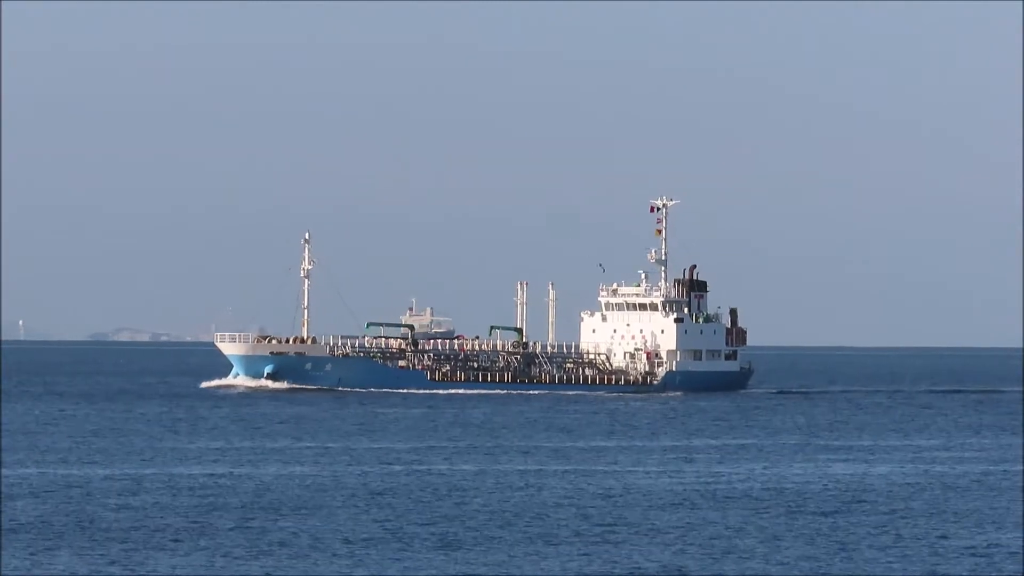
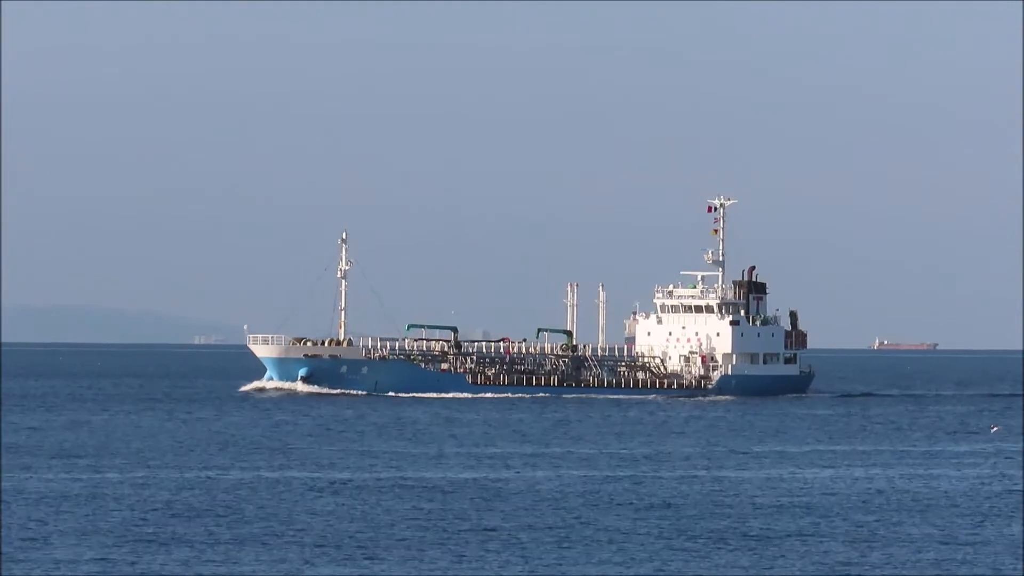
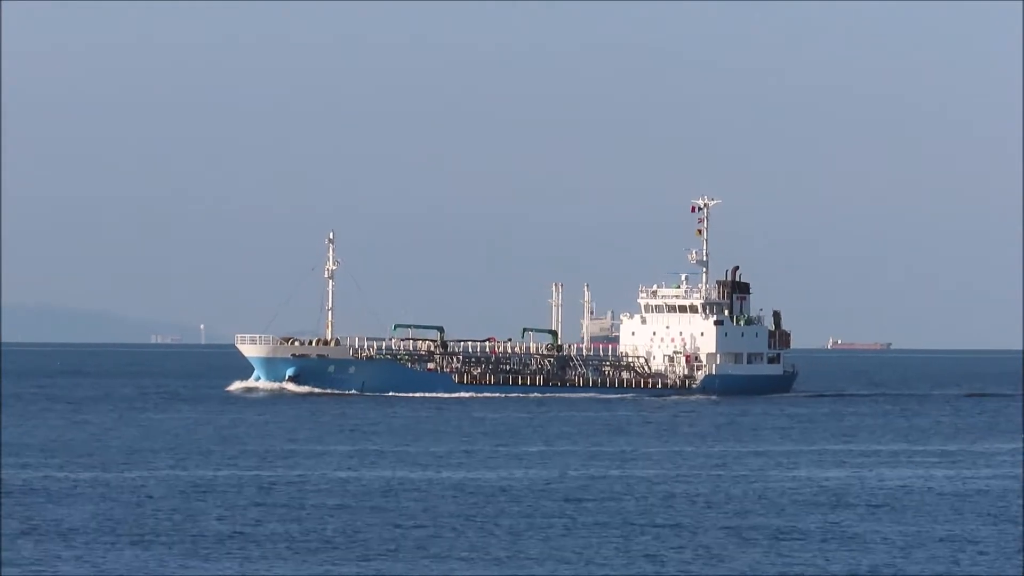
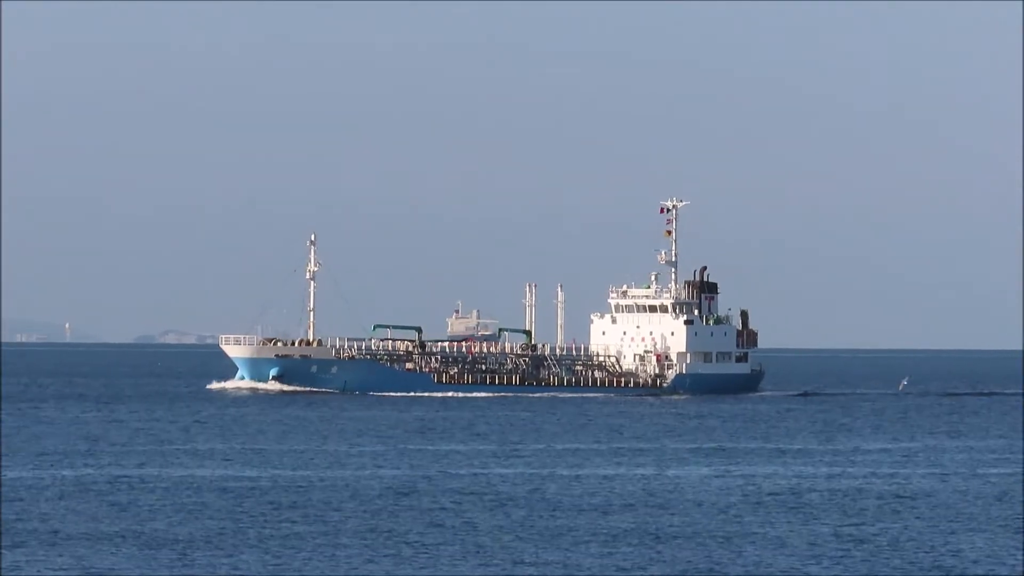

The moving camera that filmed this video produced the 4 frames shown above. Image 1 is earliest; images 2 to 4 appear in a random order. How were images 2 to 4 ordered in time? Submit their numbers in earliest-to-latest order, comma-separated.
4, 3, 2
